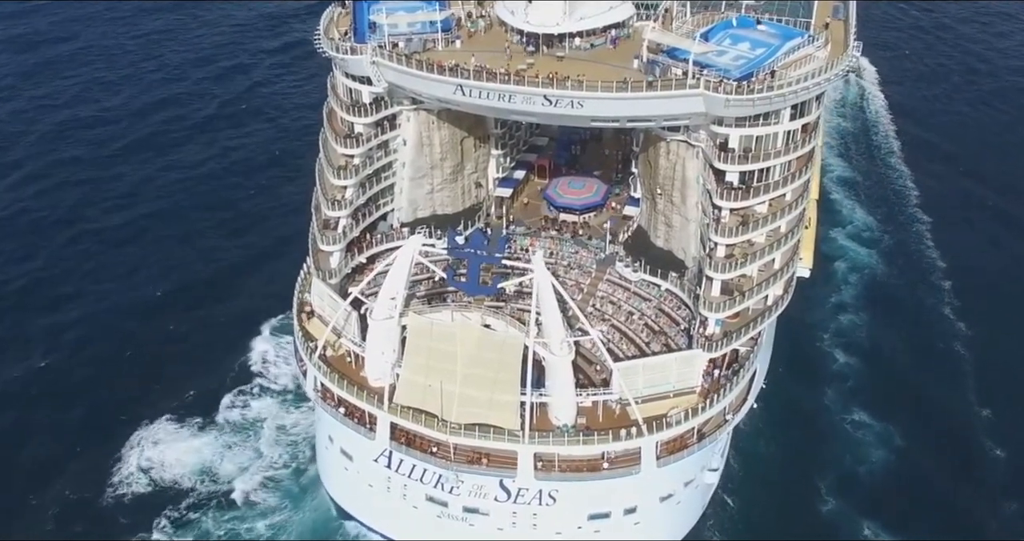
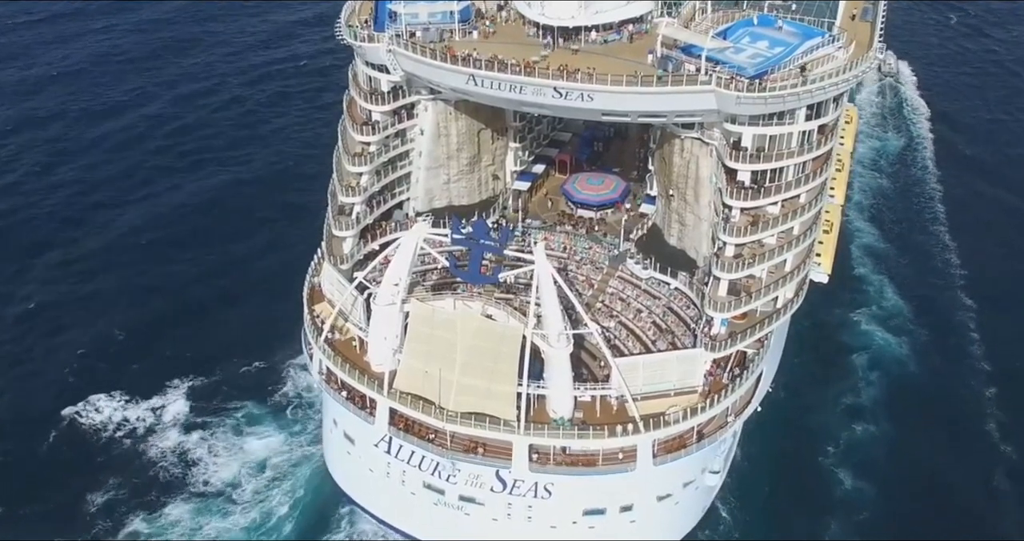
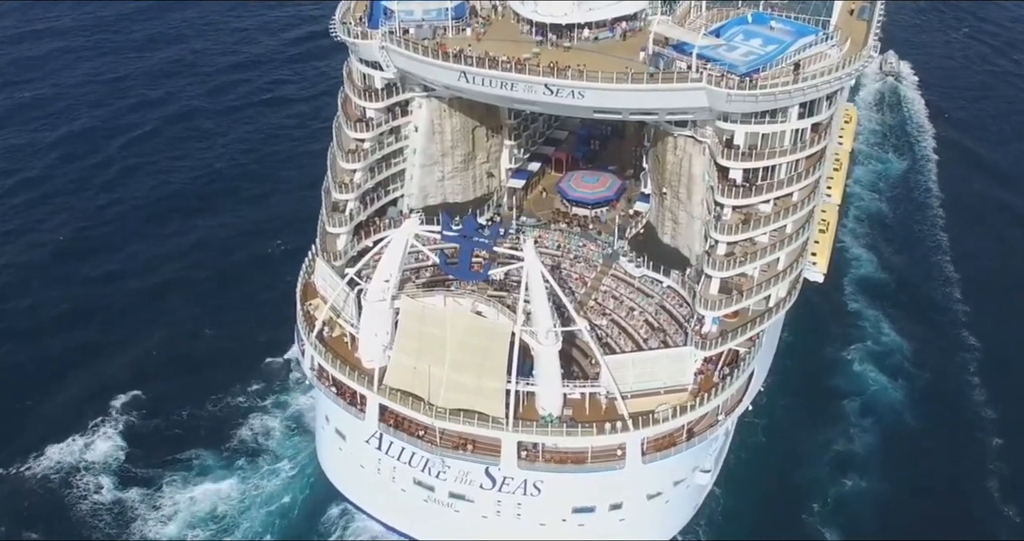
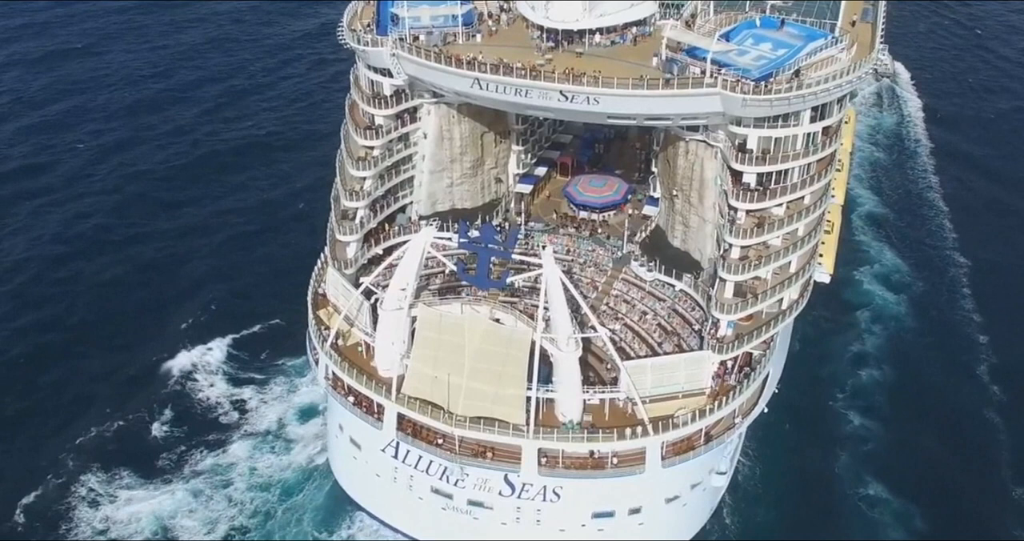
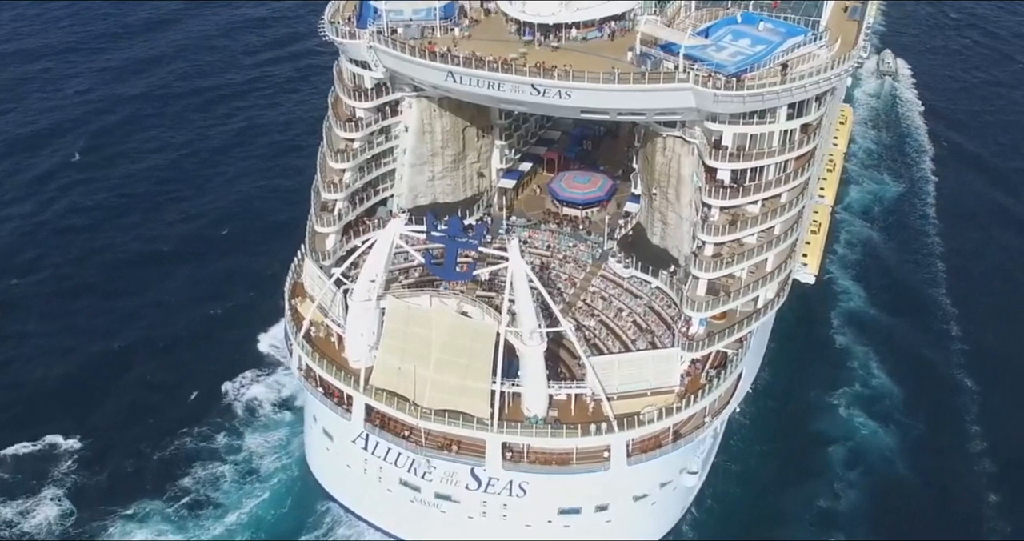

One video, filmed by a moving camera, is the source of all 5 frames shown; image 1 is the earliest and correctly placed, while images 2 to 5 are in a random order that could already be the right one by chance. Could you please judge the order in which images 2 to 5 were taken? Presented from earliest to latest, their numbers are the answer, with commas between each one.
4, 2, 3, 5
